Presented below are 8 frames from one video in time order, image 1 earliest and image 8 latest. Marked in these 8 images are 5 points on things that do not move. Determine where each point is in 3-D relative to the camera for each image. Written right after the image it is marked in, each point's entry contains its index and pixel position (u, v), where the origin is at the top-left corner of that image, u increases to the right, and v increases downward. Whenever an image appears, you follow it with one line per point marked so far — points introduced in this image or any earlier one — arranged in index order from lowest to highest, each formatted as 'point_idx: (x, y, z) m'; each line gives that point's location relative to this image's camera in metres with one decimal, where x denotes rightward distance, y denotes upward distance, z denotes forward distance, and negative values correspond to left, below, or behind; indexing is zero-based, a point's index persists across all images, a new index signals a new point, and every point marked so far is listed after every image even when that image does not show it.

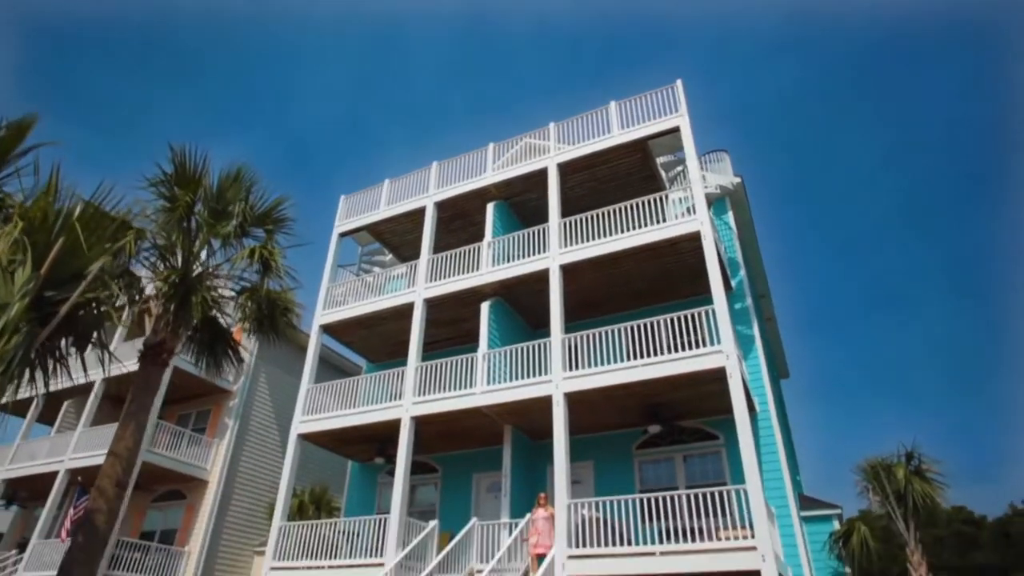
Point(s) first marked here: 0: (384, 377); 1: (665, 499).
0: (-3.0, -2.0, +15.0) m
1: (+2.8, -3.8, +11.6) m
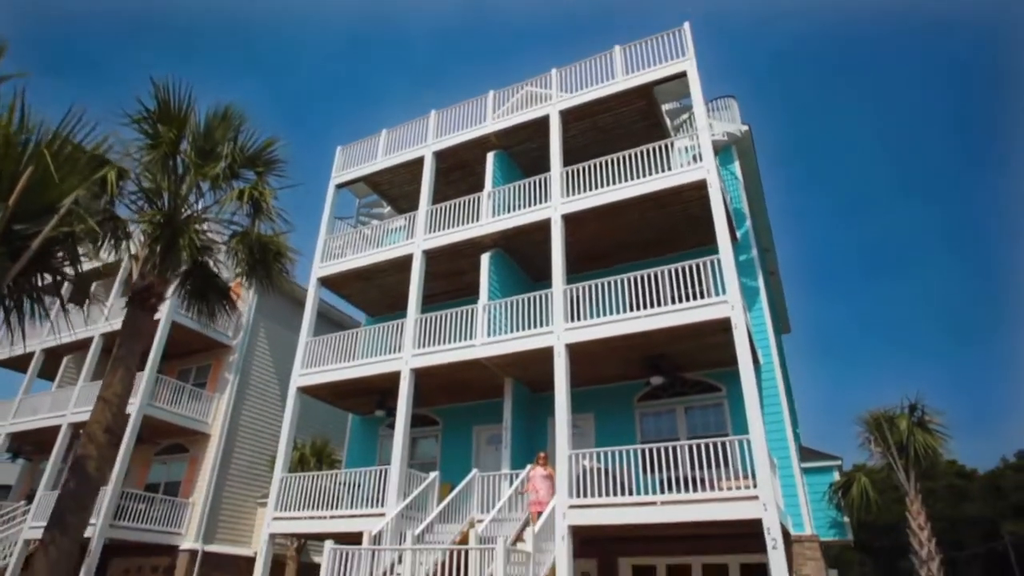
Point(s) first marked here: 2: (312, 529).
0: (-3.0, -0.9, +14.8) m
1: (+2.8, -2.9, +11.6) m
2: (-4.1, -5.0, +13.1) m
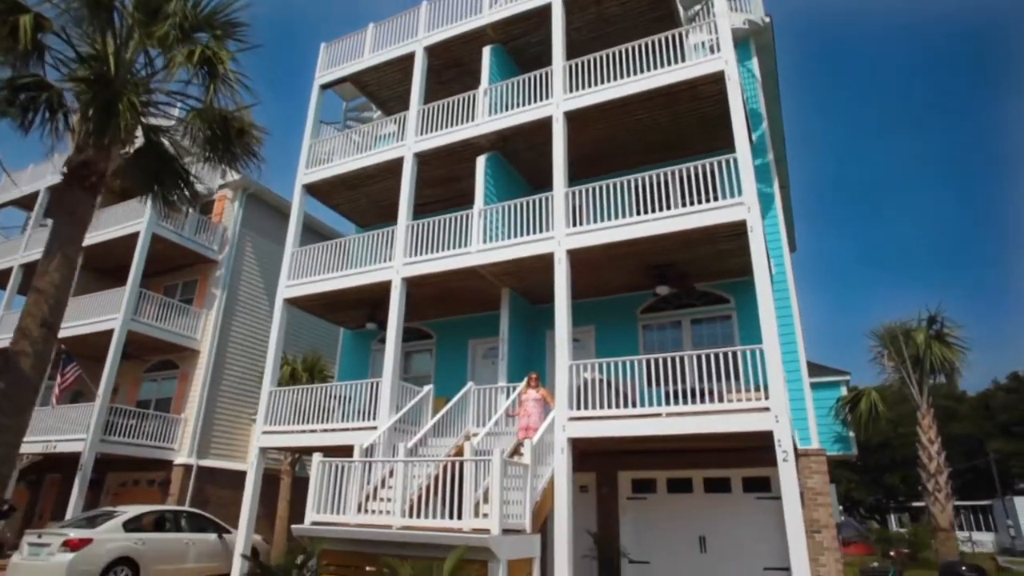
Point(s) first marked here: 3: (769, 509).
0: (-3.1, +1.1, +13.9) m
1: (+2.8, -1.2, +11.0) m
2: (-4.2, -3.1, +12.7) m
3: (+4.5, -3.9, +11.2) m
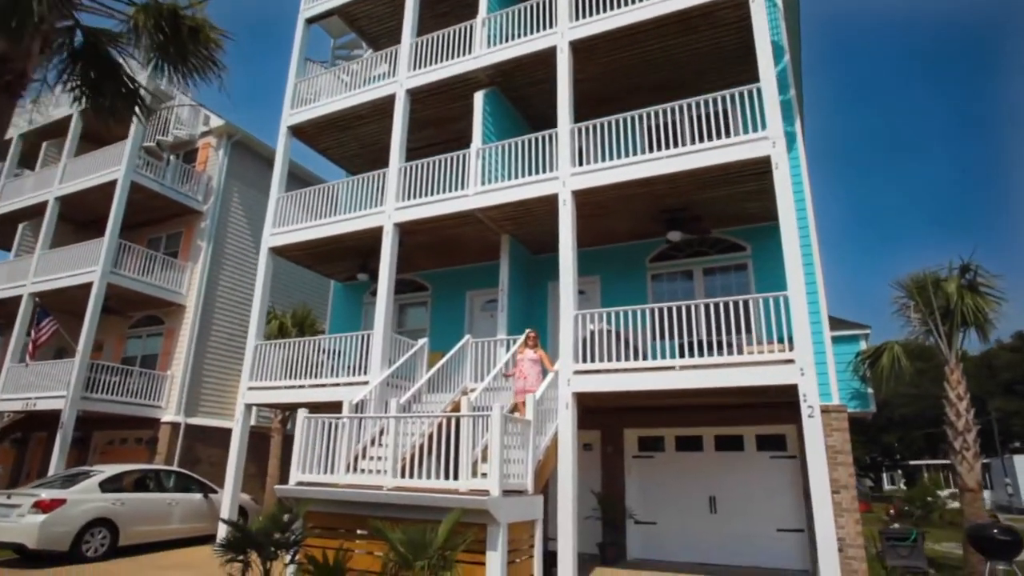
0: (-3.1, +2.2, +13.0) m
1: (+2.8, -0.4, +10.2) m
2: (-4.2, -2.1, +12.0) m
3: (+4.5, -3.0, +10.6) m
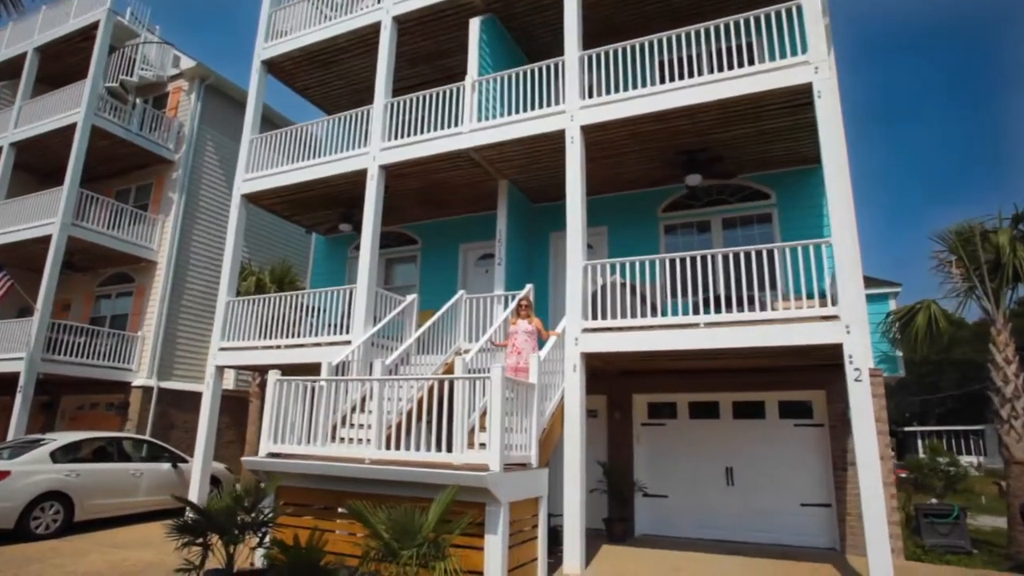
0: (-3.1, +3.1, +11.7) m
1: (+2.8, +0.4, +9.1) m
2: (-4.2, -1.3, +10.9) m
3: (+4.5, -2.3, +9.6) m
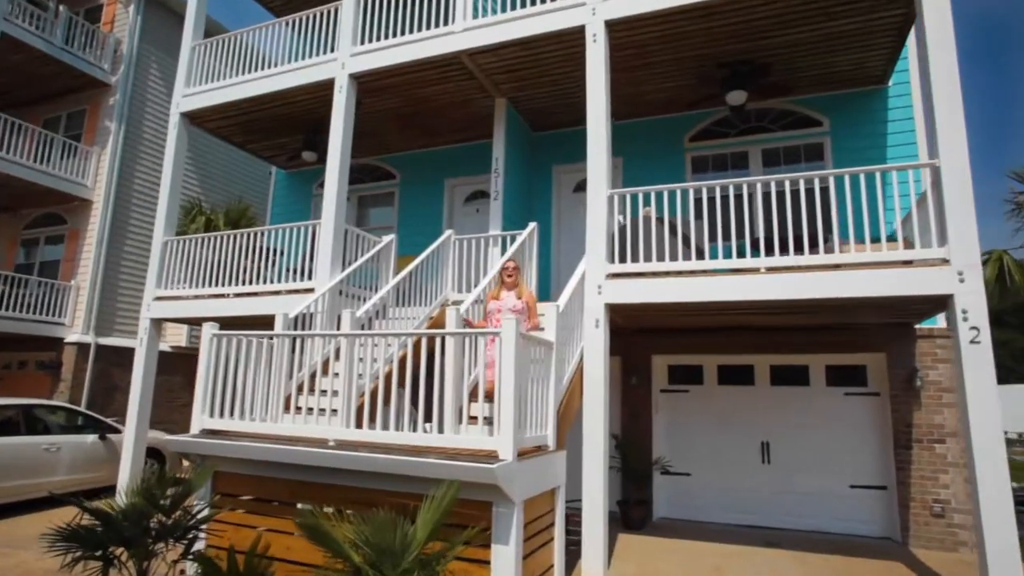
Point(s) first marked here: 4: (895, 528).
0: (-3.1, +4.0, +9.5) m
1: (+2.8, +1.1, +7.4) m
2: (-4.2, -0.4, +9.0) m
3: (+4.5, -1.5, +8.1) m
4: (+4.7, -2.9, +7.7) m
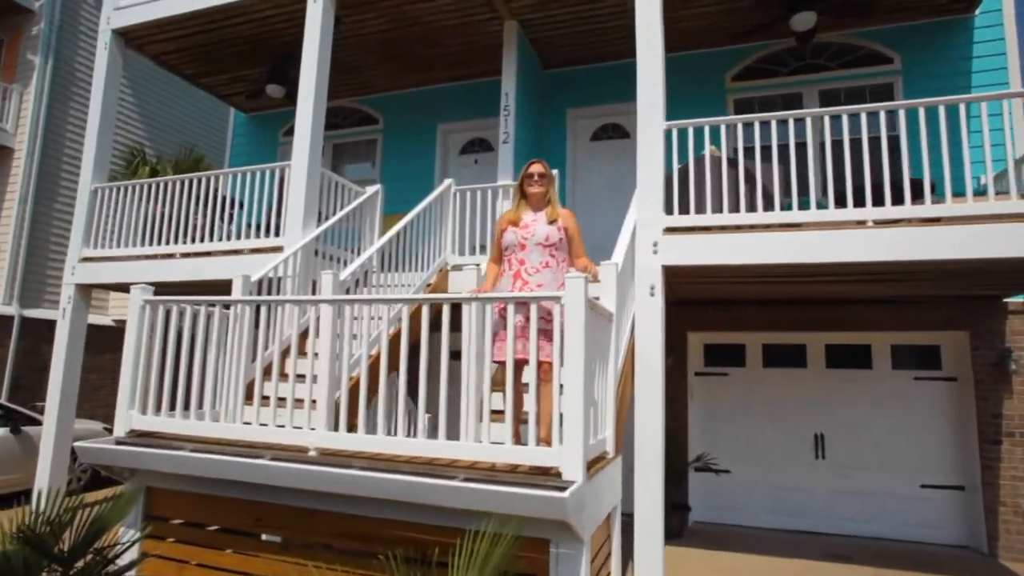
0: (-2.9, +4.5, +7.7) m
1: (+3.0, +1.4, +6.0) m
2: (-4.1, +0.1, +7.3) m
3: (+4.7, -1.2, +7.0) m
4: (+4.8, -2.6, +6.6) m
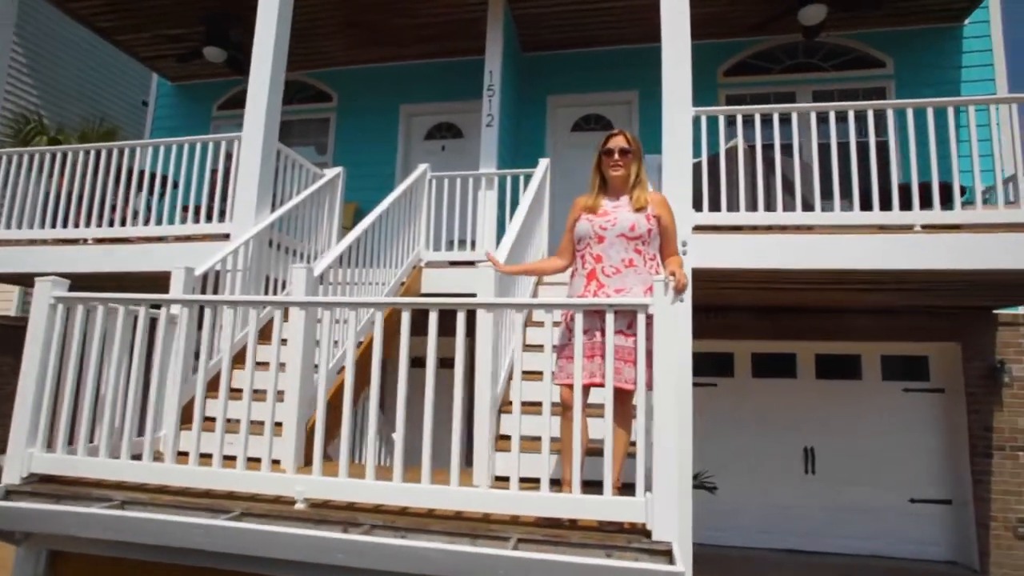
0: (-3.1, +4.5, +6.6) m
1: (+3.0, +1.3, +5.7) m
2: (-4.3, +0.2, +6.0) m
3: (+4.4, -1.3, +6.8) m
4: (+4.6, -2.7, +6.5) m
